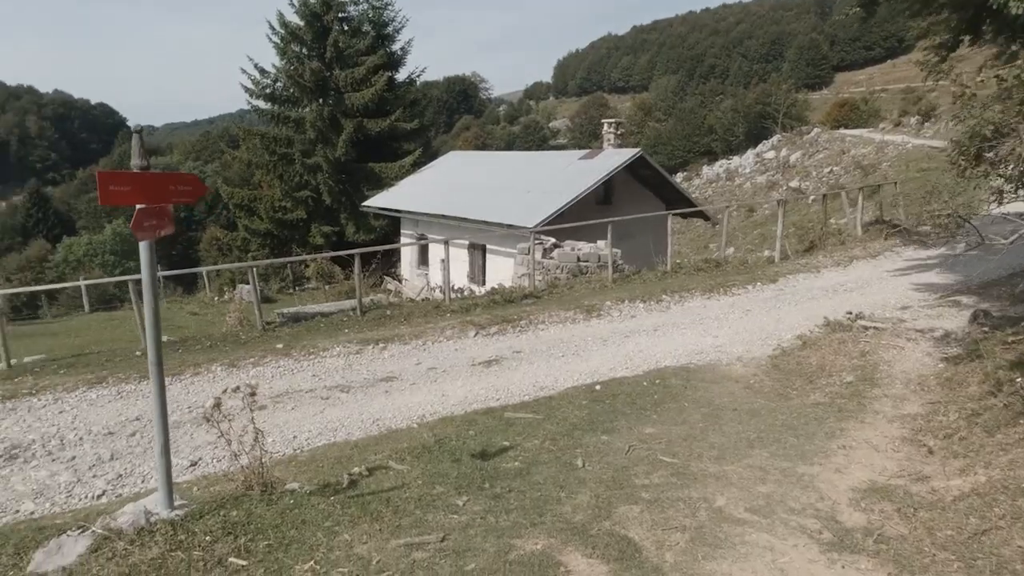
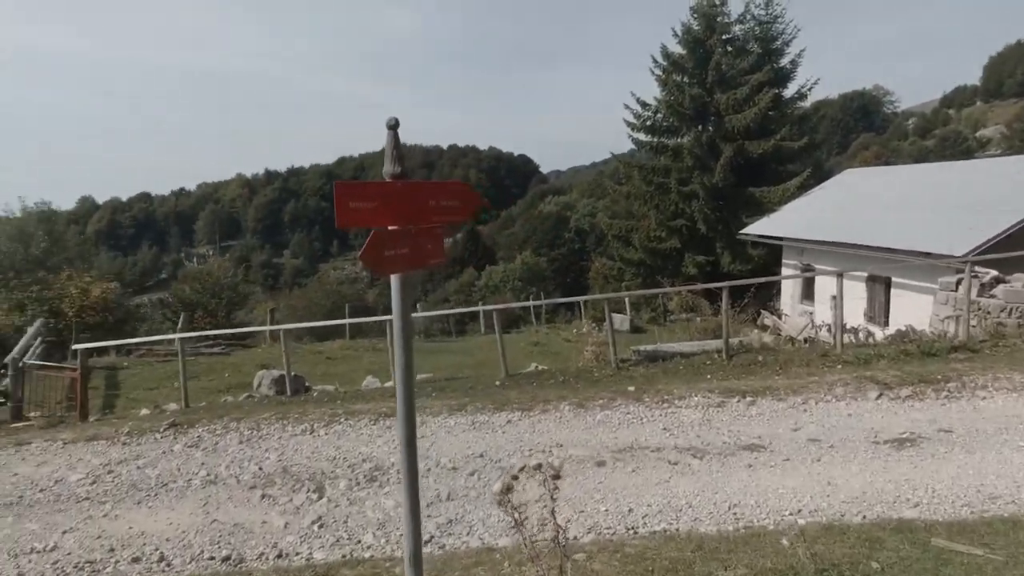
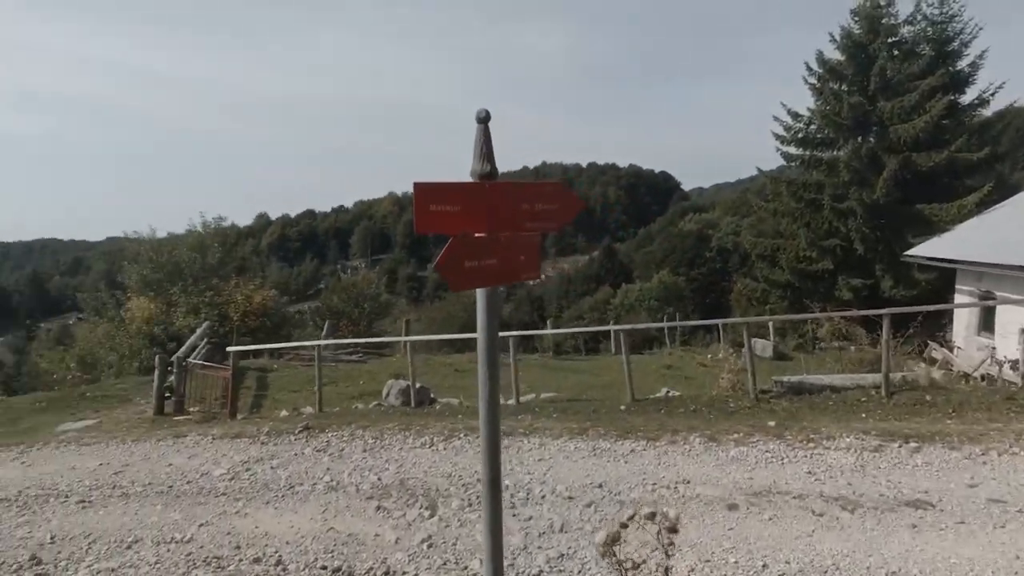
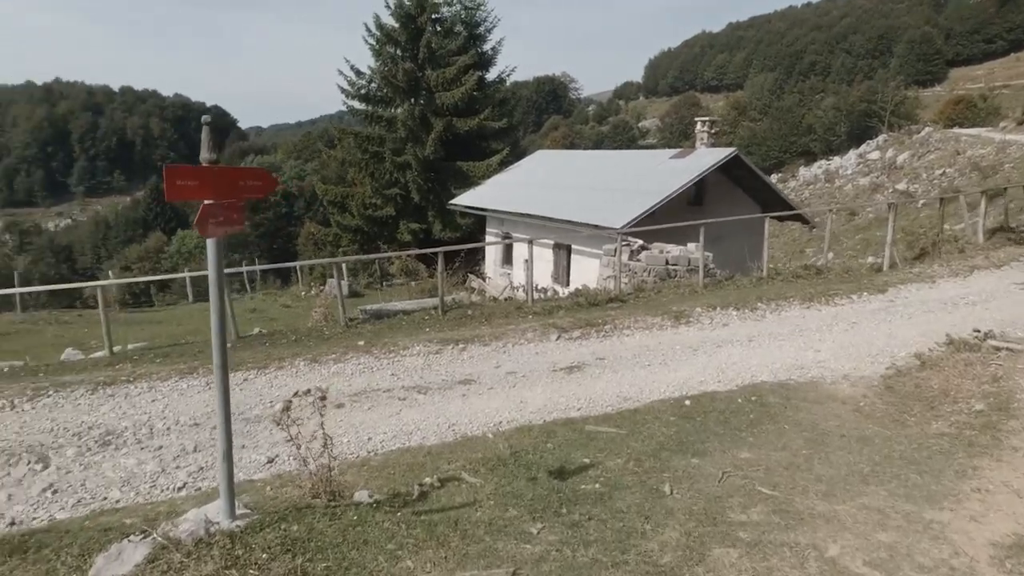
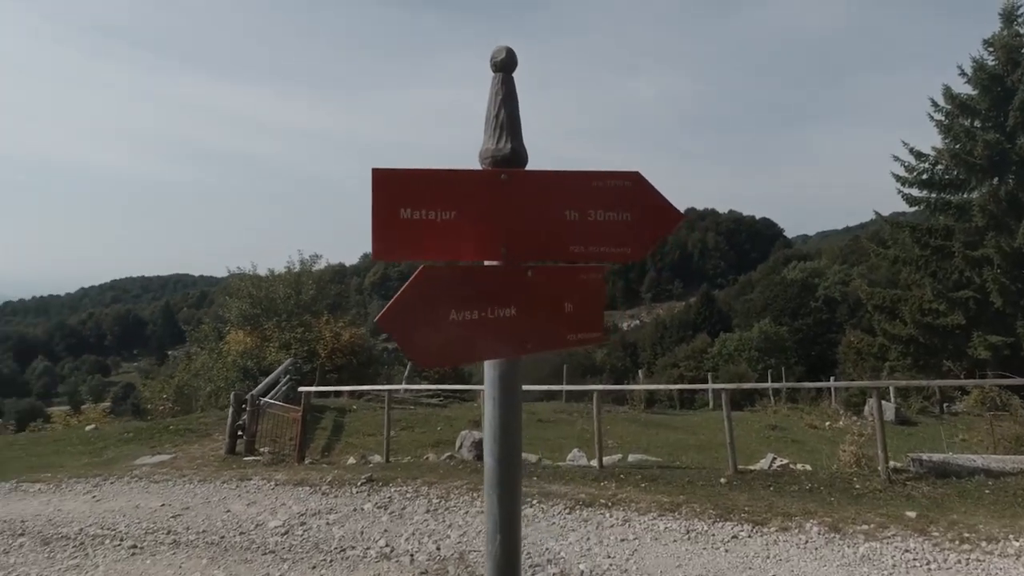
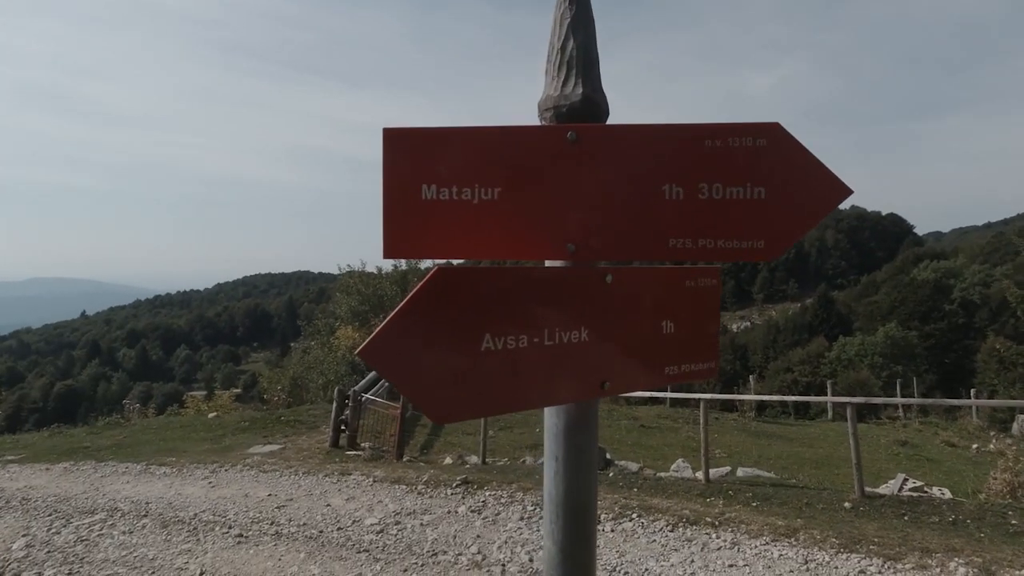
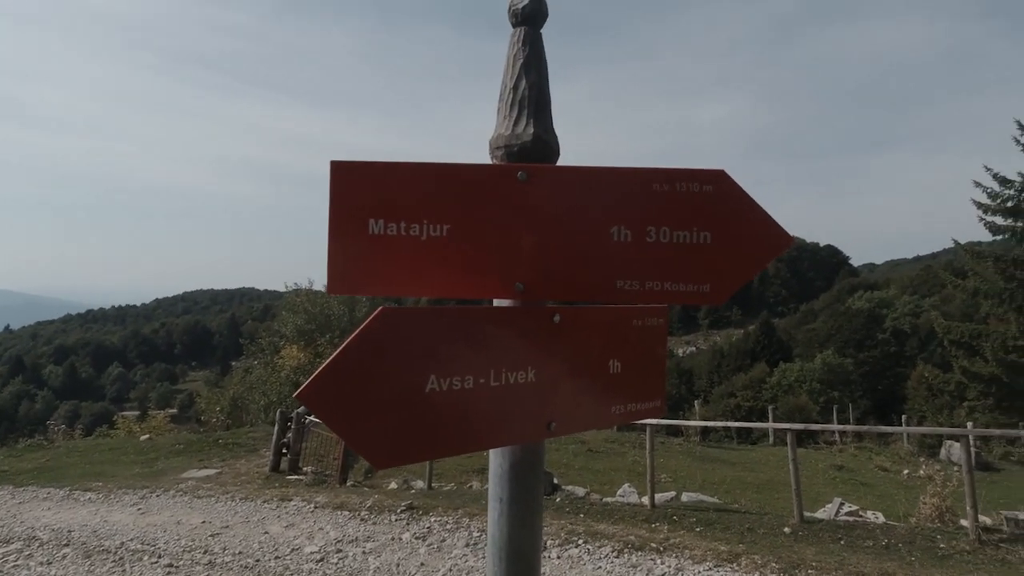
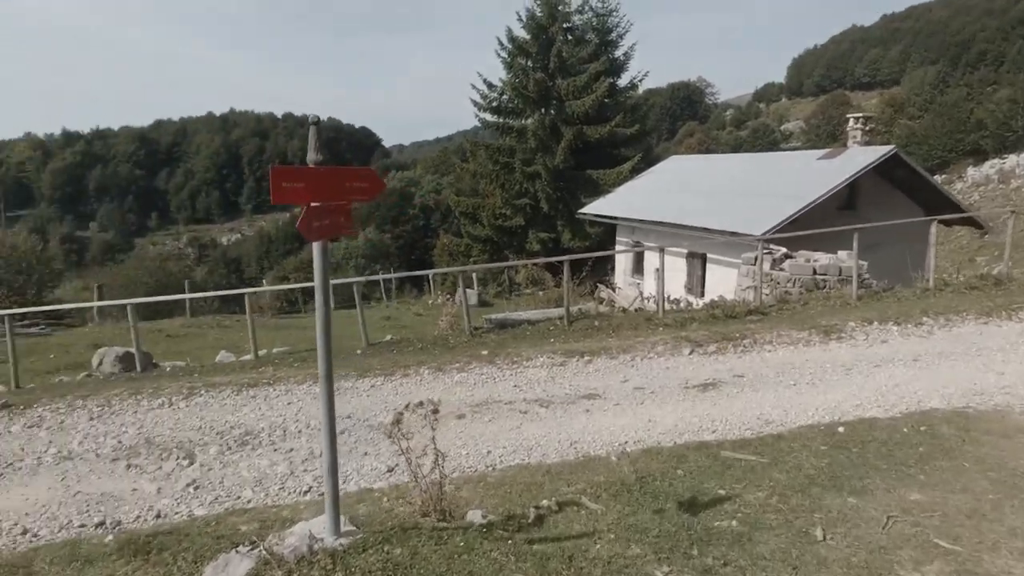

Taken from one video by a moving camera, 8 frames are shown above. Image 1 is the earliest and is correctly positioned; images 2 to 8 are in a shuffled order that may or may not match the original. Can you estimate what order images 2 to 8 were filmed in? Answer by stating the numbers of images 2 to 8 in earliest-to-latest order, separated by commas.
4, 8, 2, 3, 5, 6, 7
